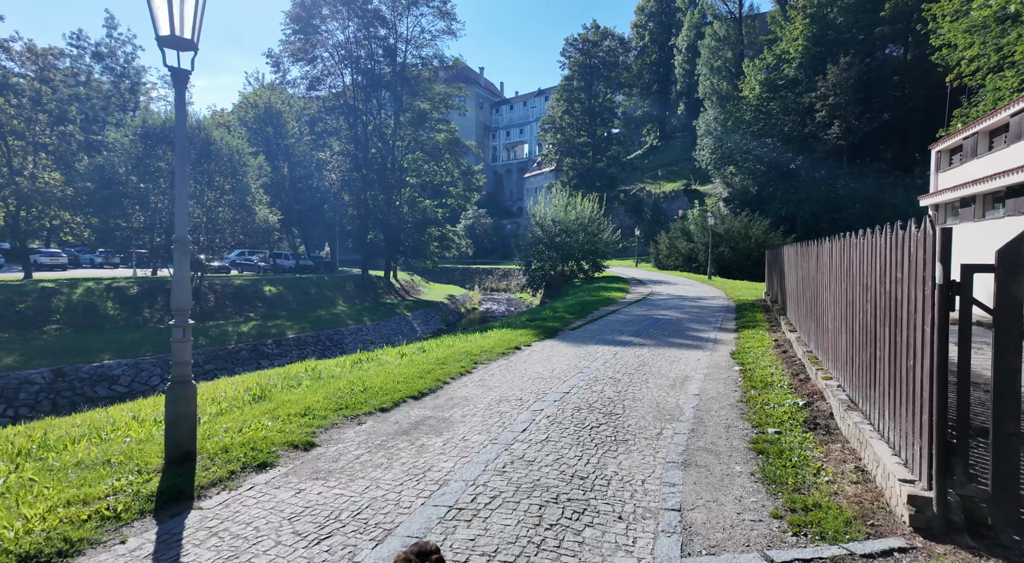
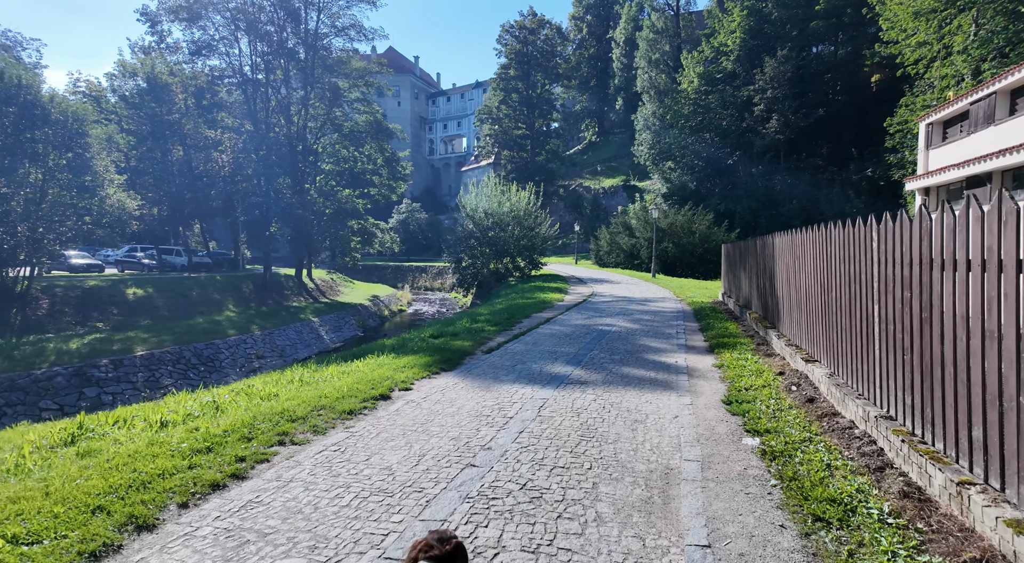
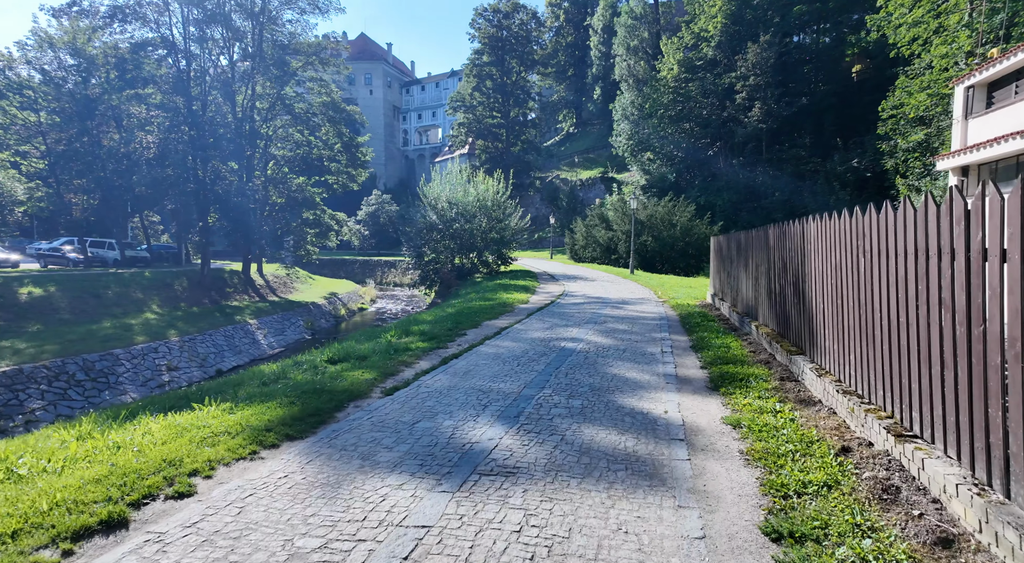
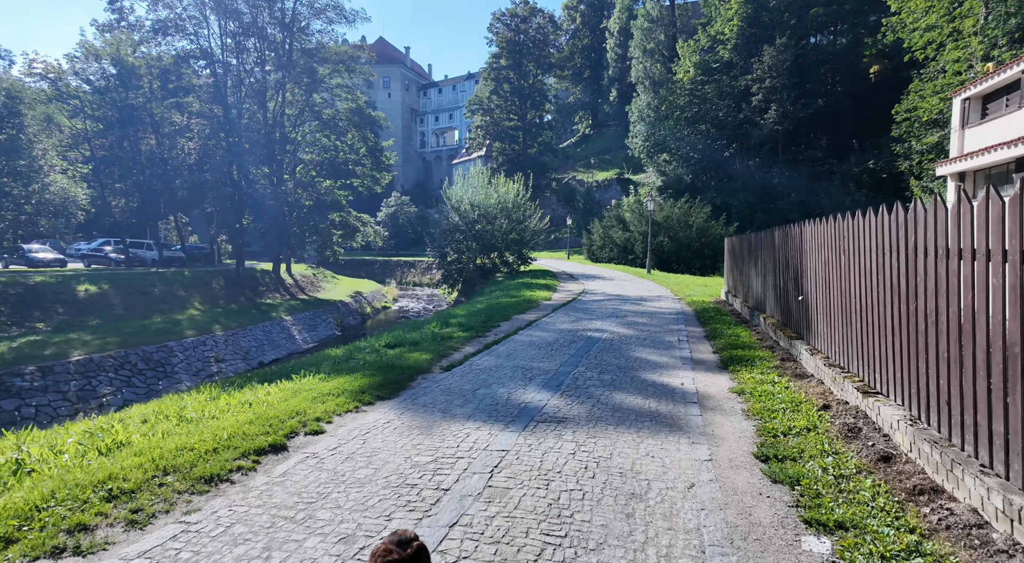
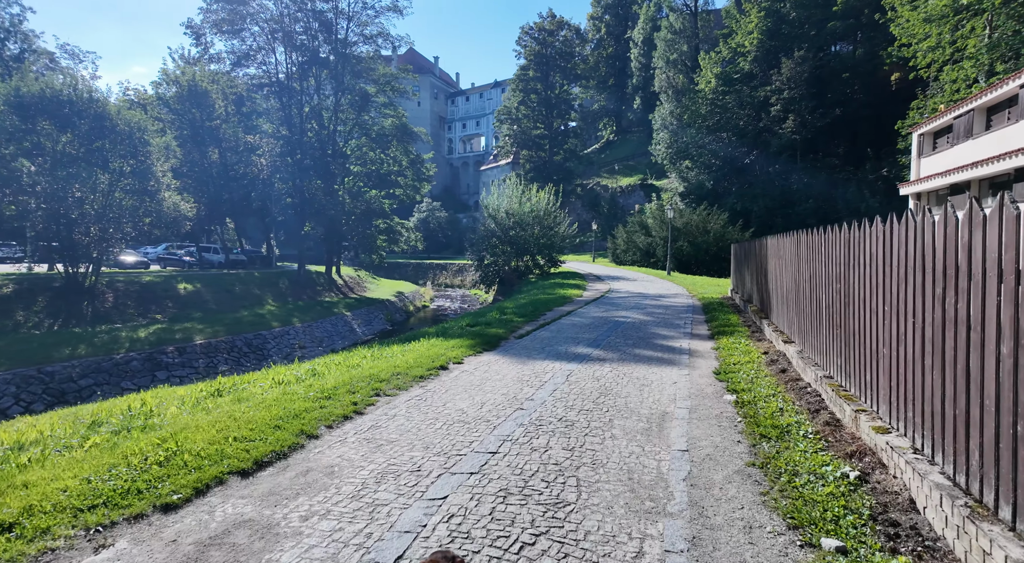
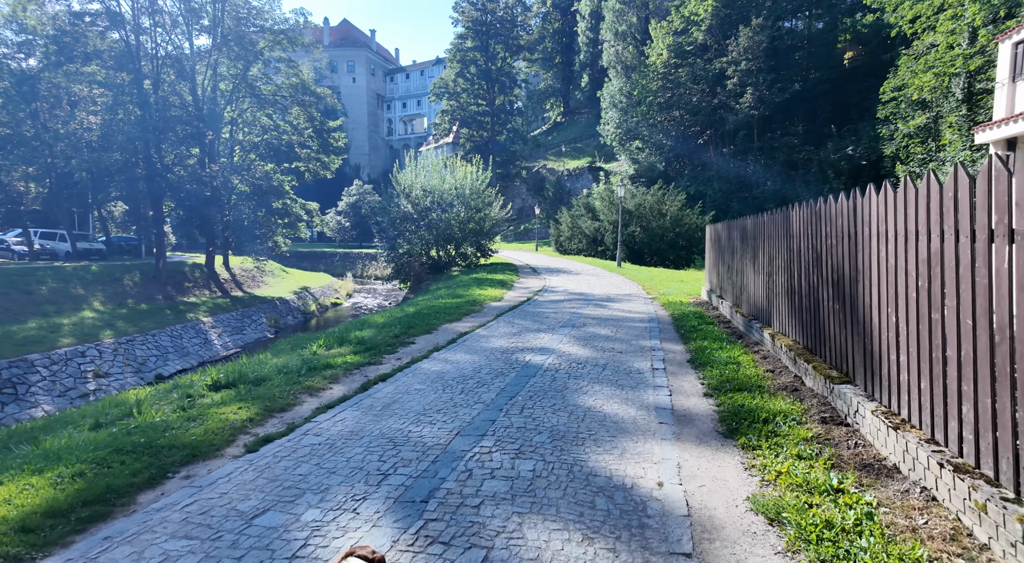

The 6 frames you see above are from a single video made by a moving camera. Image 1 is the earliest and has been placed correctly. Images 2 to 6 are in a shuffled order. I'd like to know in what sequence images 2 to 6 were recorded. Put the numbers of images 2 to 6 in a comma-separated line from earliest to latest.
5, 2, 4, 3, 6
